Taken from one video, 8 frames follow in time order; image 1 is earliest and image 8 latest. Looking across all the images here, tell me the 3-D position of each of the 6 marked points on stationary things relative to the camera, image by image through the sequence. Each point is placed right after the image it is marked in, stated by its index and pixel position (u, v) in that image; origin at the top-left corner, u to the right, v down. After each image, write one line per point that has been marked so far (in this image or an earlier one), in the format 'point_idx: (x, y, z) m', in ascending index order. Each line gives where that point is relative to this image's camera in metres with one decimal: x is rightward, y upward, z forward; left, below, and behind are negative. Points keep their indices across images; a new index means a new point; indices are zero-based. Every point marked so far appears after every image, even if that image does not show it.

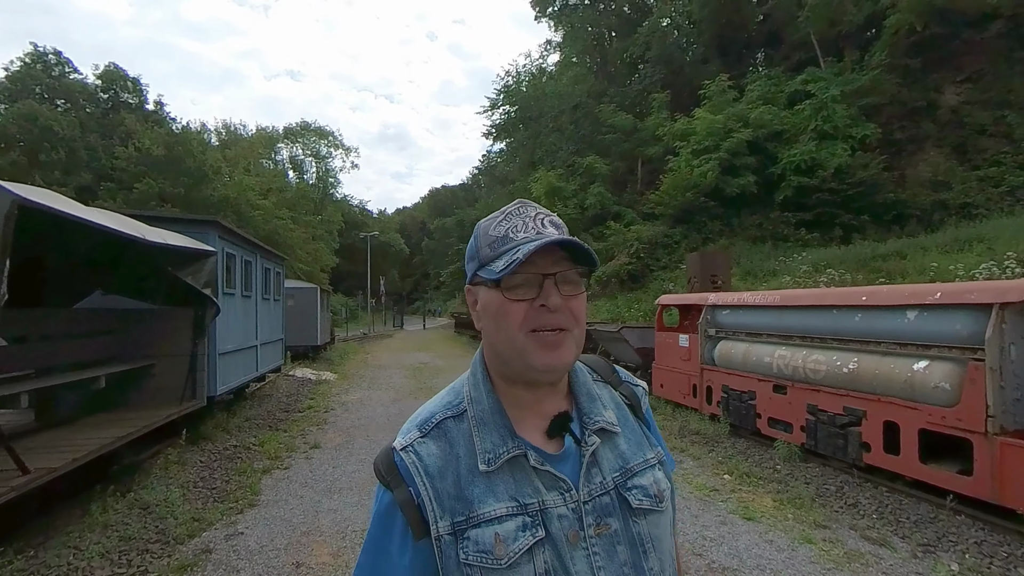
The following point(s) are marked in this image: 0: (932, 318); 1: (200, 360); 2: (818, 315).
0: (+4.4, -0.3, +5.5) m
1: (-4.4, -1.0, +7.4) m
2: (+4.1, -0.4, +6.9) m
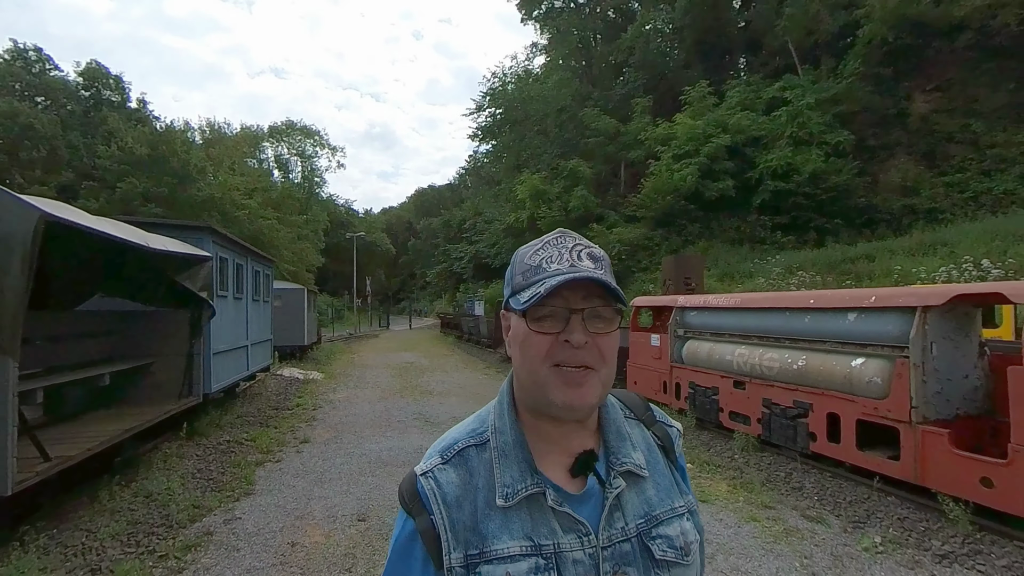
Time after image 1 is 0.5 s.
0: (+4.2, -0.3, +6.1) m
1: (-4.7, -1.1, +7.9) m
2: (+3.8, -0.4, +7.5) m
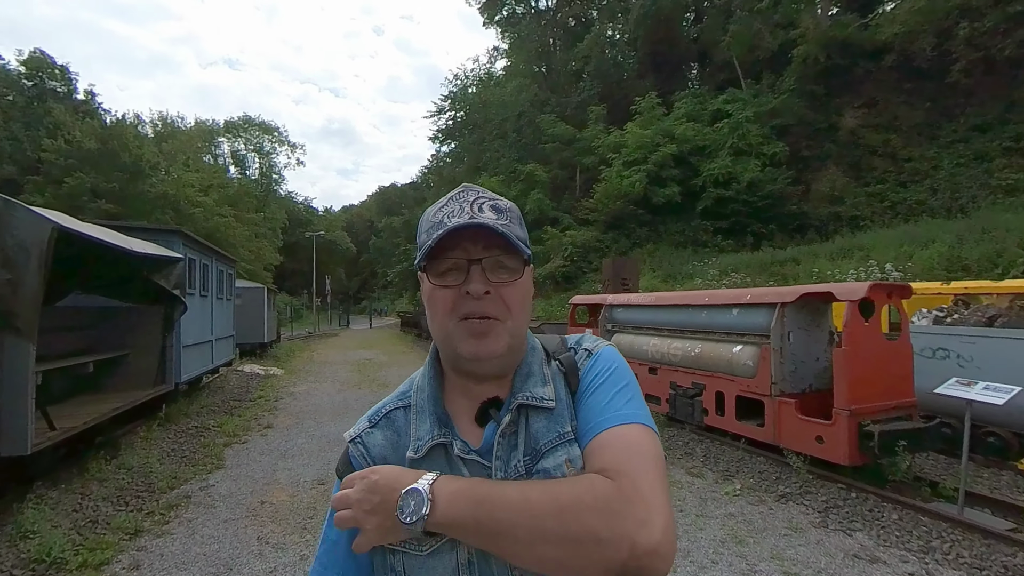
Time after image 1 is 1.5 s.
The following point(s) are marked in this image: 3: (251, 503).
0: (+3.4, -0.3, +7.5) m
1: (-5.6, -1.0, +8.6) m
2: (+2.8, -0.4, +8.8) m
3: (-3.1, -2.5, +6.2) m
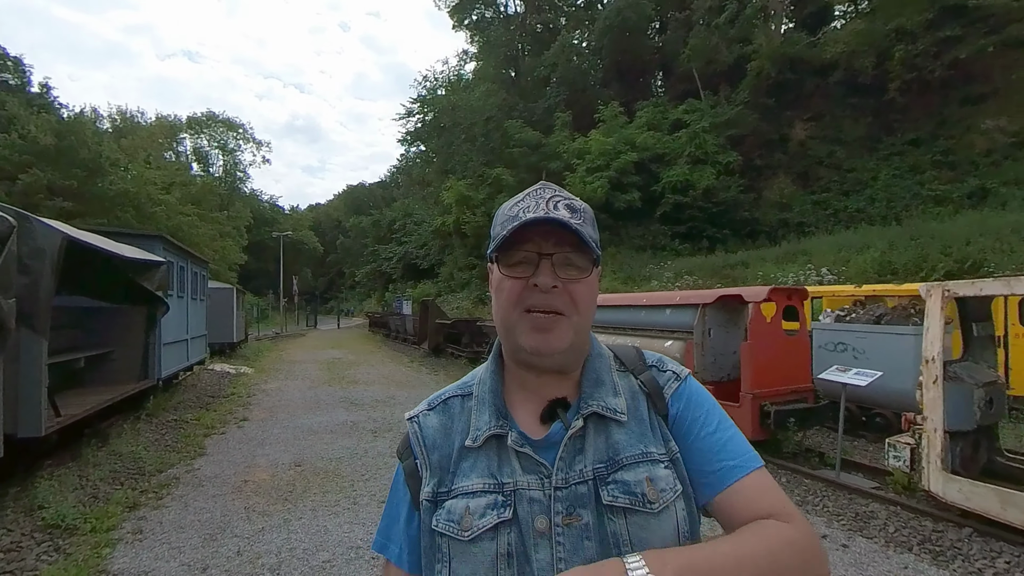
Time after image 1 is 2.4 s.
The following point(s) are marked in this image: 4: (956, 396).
0: (+2.7, -0.4, +8.6) m
1: (-6.3, -1.1, +9.2) m
2: (+2.1, -0.5, +9.9) m
3: (-3.6, -2.5, +6.9) m
4: (+4.4, -1.0, +5.2) m
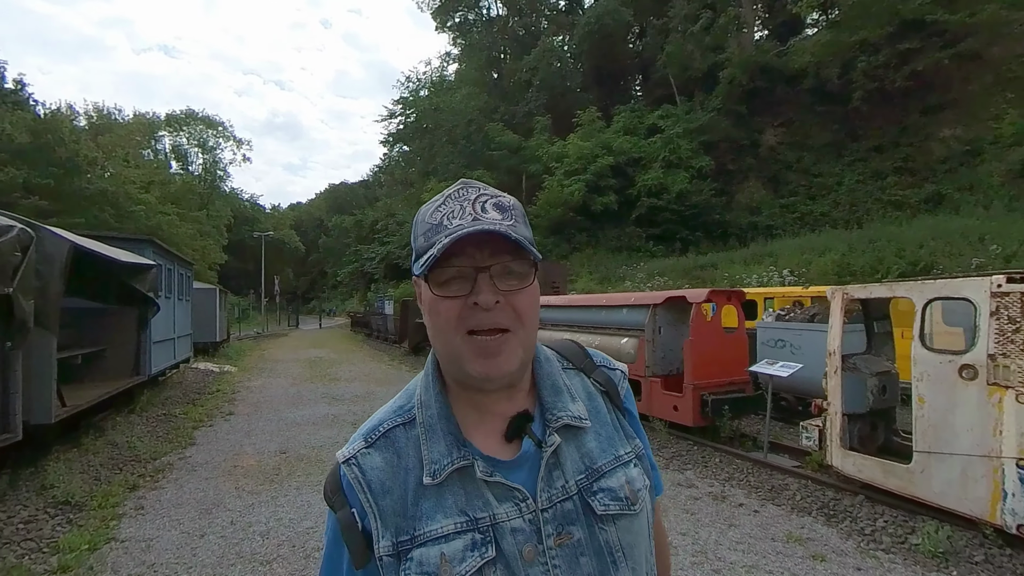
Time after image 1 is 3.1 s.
0: (+2.2, -0.4, +9.4) m
1: (-6.9, -1.1, +9.8) m
2: (+1.5, -0.5, +10.7) m
3: (-4.1, -2.6, +7.6) m
4: (+3.9, -1.1, +6.1) m
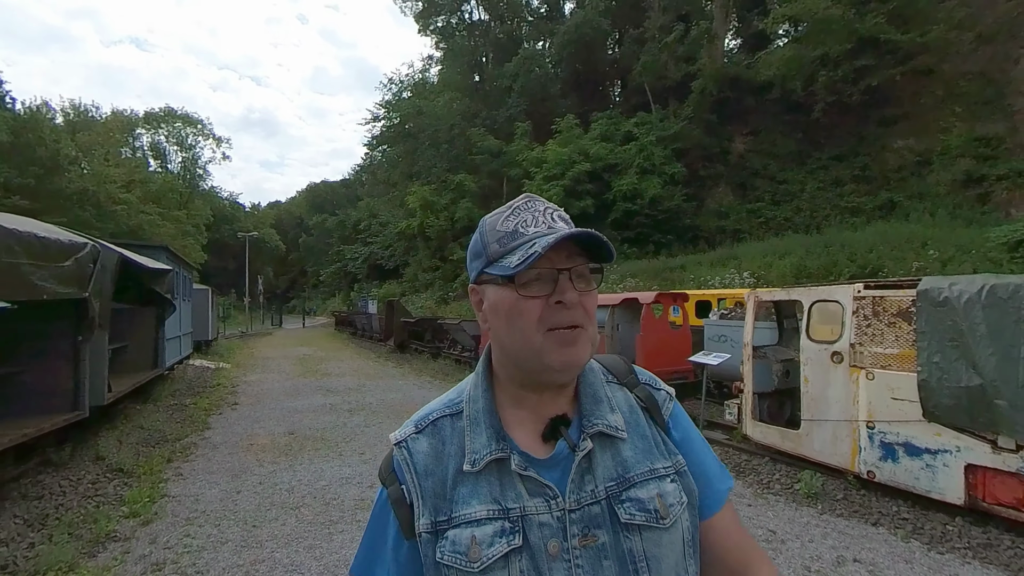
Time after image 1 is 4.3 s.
0: (+1.7, -0.5, +10.9) m
1: (-7.3, -1.1, +10.9) m
2: (+1.0, -0.5, +12.2) m
3: (-4.5, -2.6, +8.8) m
4: (+3.6, -1.1, +7.7) m
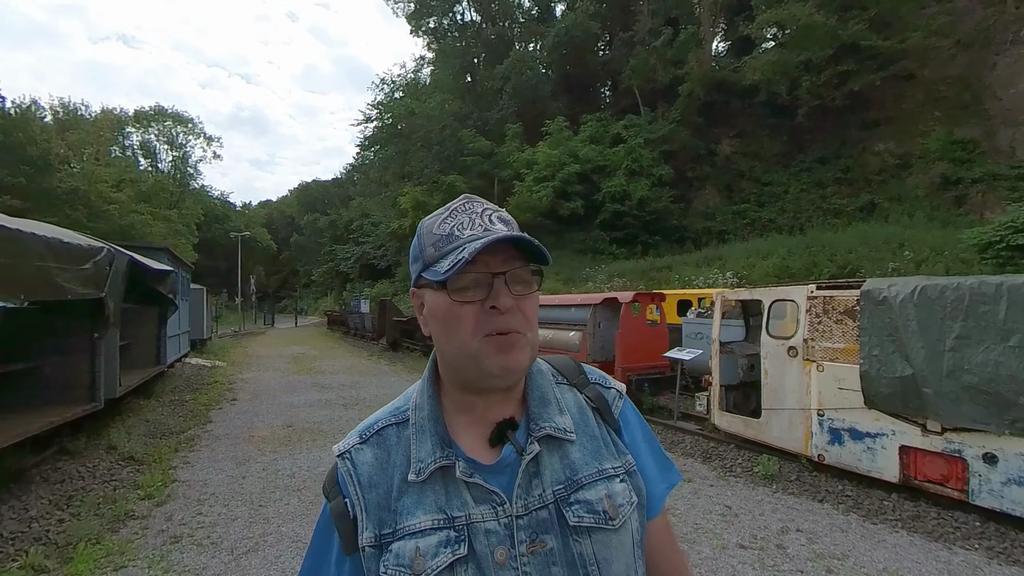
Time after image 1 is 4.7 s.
0: (+1.4, -0.5, +11.5) m
1: (-7.6, -1.1, +11.4) m
2: (+0.8, -0.5, +12.8) m
3: (-4.7, -2.6, +9.3) m
4: (+3.4, -1.1, +8.3) m
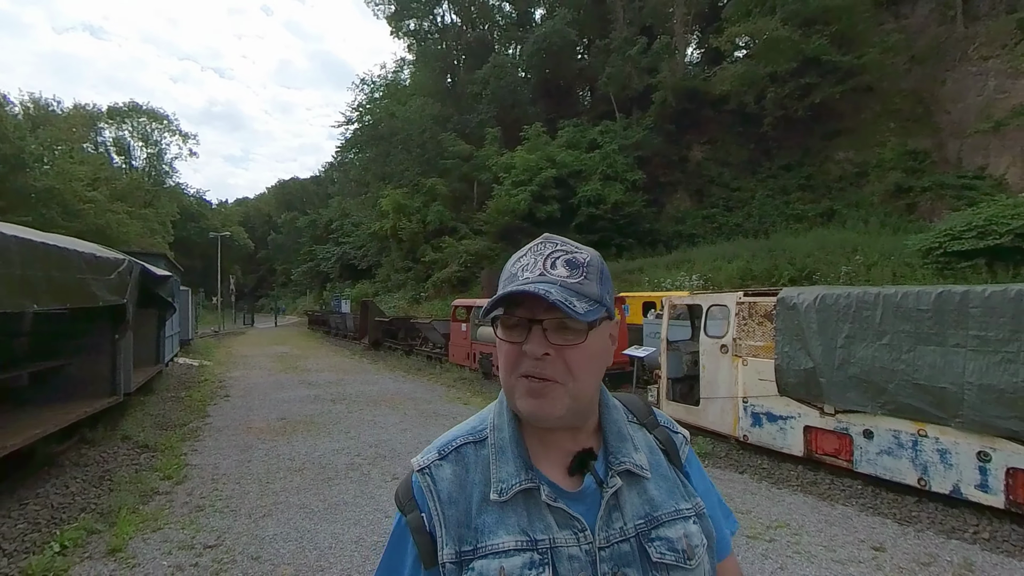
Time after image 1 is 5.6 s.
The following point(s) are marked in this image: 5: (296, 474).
0: (+0.9, -0.6, +12.7) m
1: (-8.2, -1.2, +12.2) m
2: (+0.1, -0.6, +13.9) m
3: (-5.2, -2.7, +10.2) m
4: (+2.9, -1.2, +9.5) m
5: (-3.0, -2.6, +7.4) m
